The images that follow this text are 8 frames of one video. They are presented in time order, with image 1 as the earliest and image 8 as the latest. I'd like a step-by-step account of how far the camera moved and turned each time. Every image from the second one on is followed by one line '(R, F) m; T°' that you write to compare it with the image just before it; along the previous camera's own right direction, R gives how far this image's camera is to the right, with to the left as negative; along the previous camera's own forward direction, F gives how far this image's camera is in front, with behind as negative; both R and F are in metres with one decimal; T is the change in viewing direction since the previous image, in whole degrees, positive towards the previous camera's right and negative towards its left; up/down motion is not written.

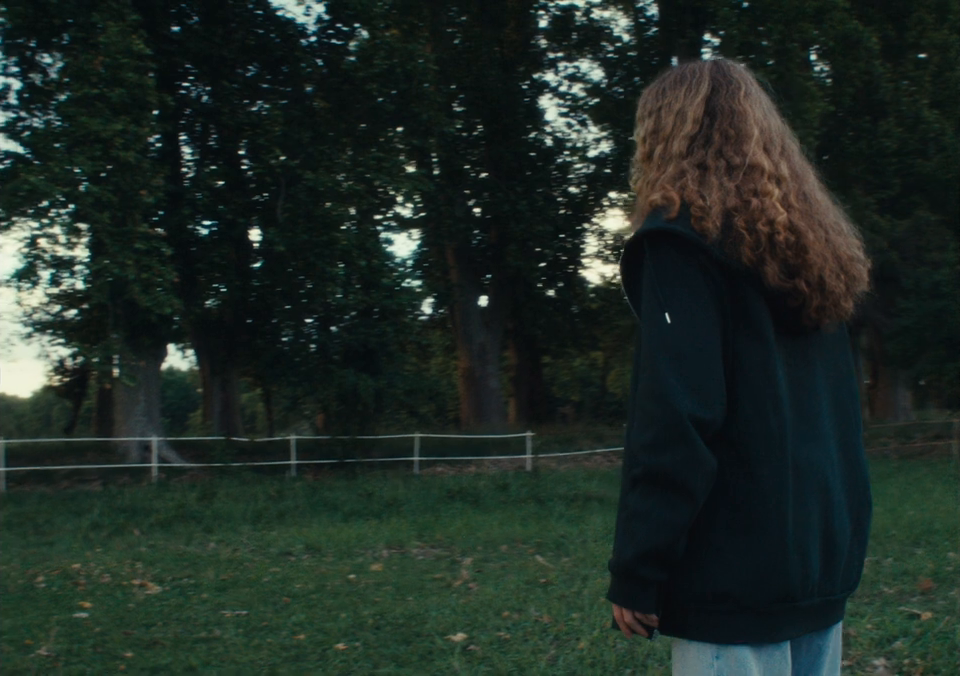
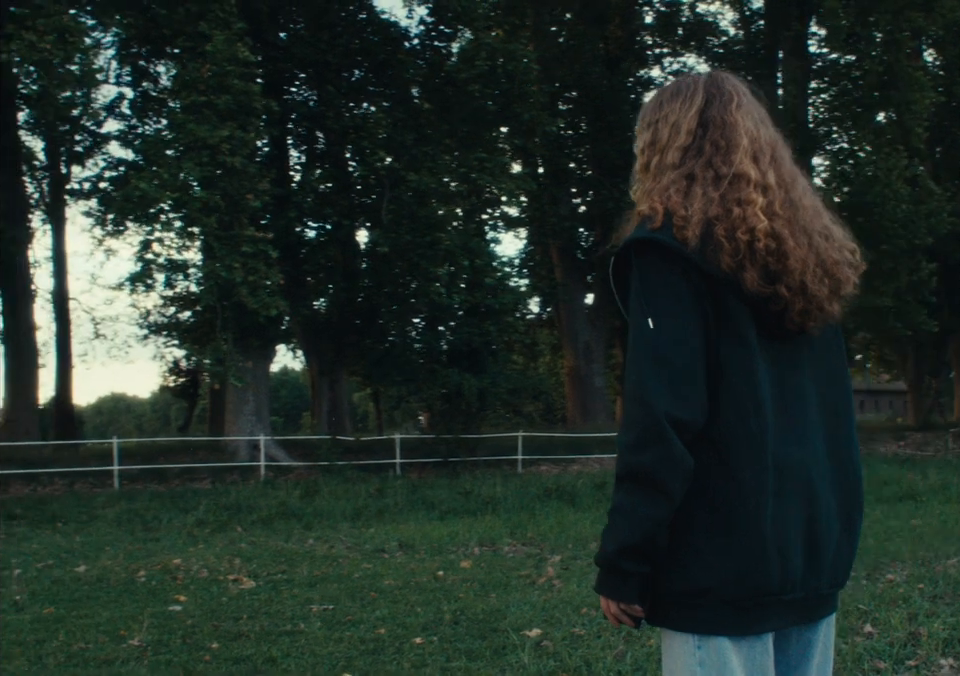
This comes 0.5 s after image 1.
(+0.2, -0.1) m; -5°
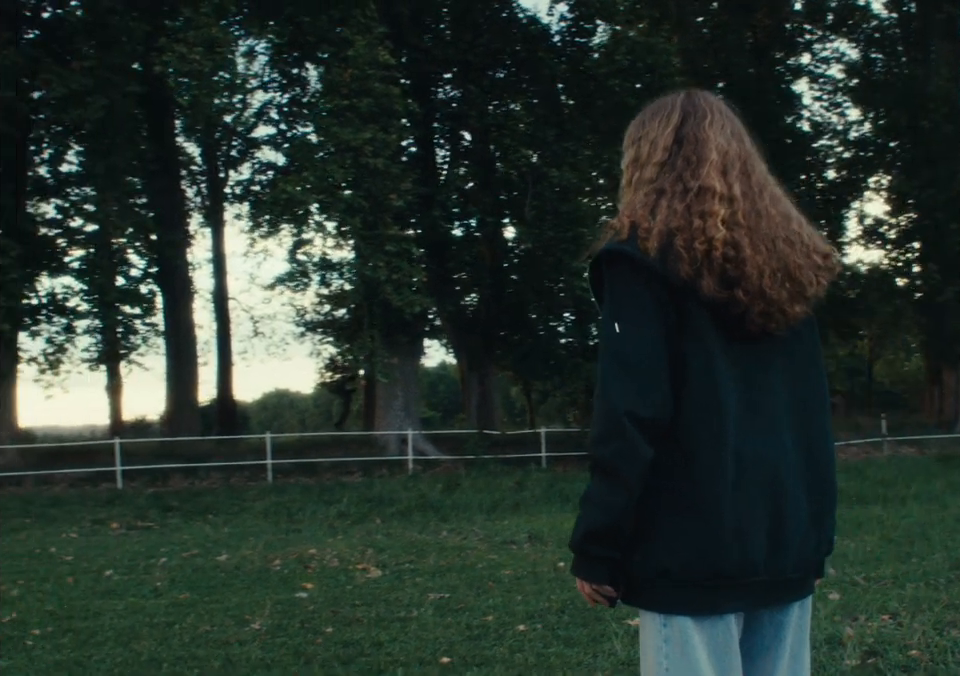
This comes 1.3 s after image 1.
(+0.3, -0.2) m; -7°
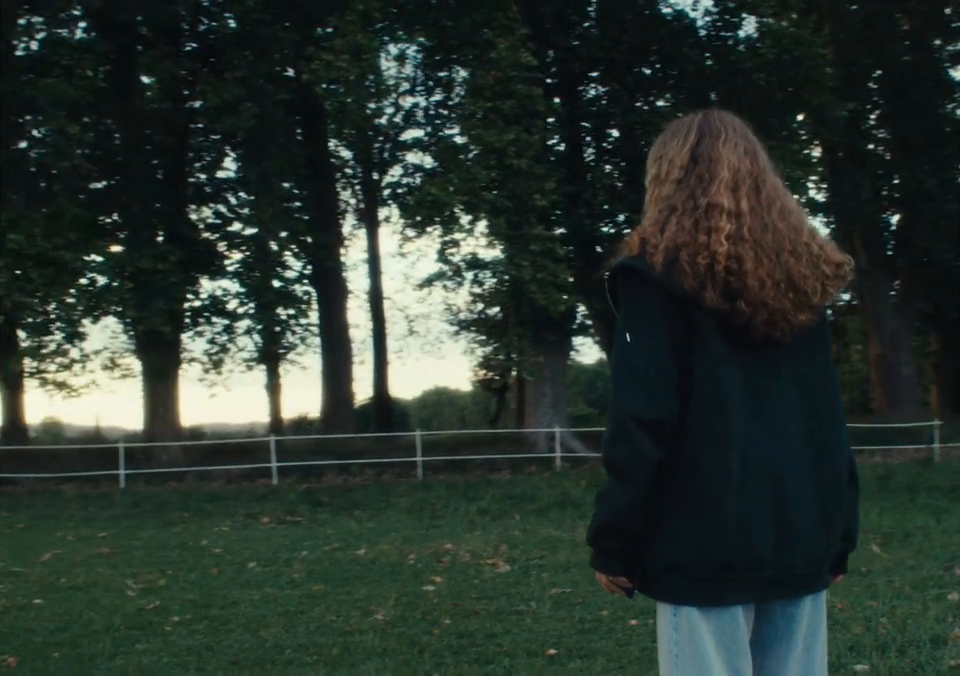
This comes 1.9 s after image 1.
(+0.2, -0.2) m; -7°
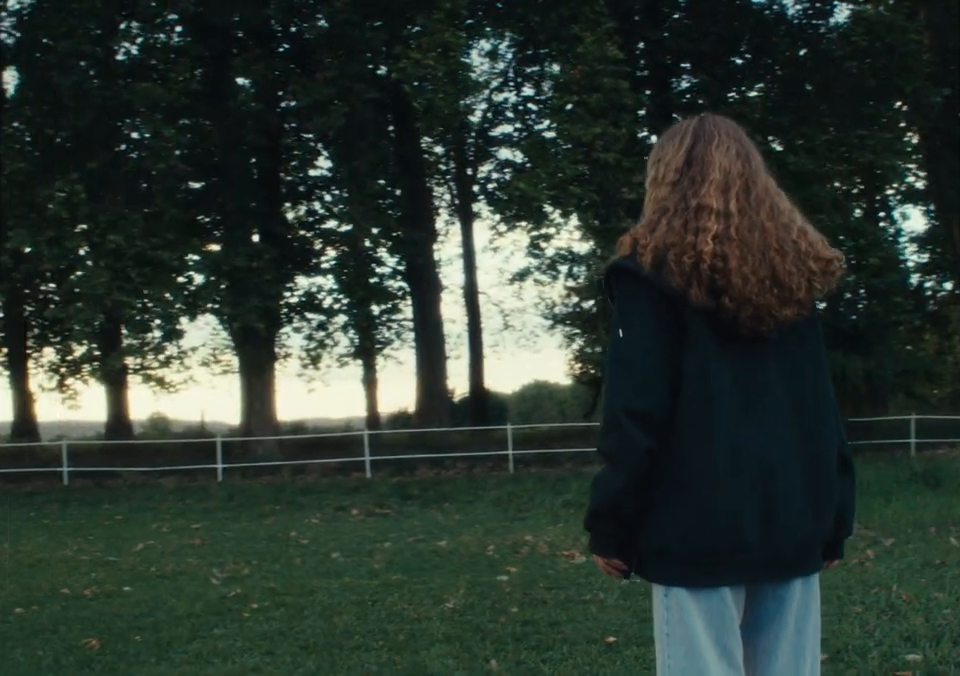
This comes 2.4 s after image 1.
(+0.2, -0.1) m; -4°
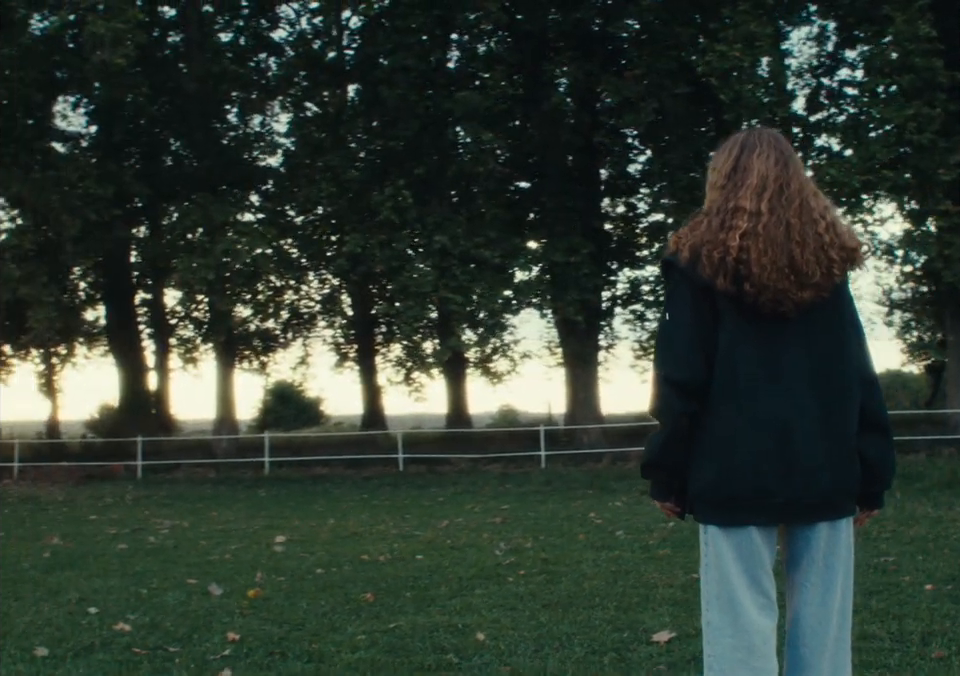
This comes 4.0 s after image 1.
(+0.6, -0.5) m; -14°
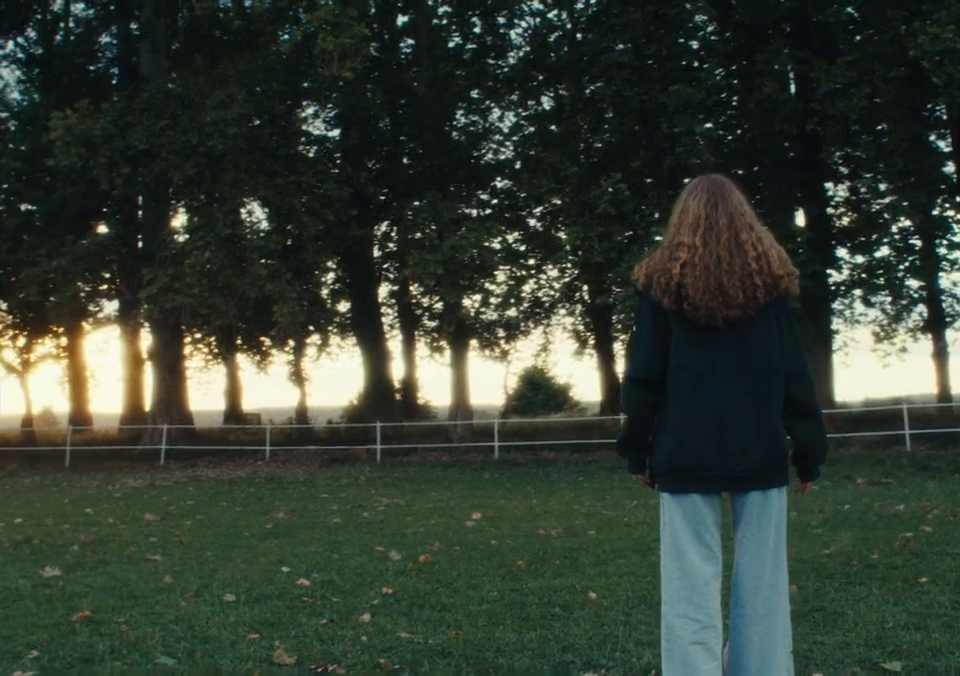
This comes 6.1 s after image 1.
(+0.7, -0.9) m; -11°
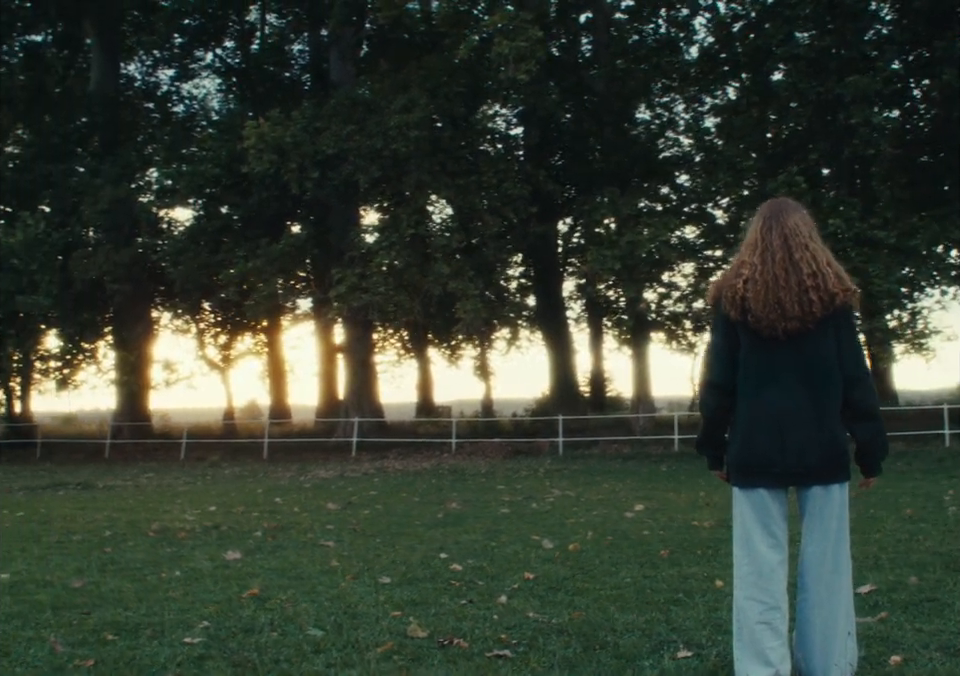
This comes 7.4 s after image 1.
(+0.3, -0.5) m; -8°
